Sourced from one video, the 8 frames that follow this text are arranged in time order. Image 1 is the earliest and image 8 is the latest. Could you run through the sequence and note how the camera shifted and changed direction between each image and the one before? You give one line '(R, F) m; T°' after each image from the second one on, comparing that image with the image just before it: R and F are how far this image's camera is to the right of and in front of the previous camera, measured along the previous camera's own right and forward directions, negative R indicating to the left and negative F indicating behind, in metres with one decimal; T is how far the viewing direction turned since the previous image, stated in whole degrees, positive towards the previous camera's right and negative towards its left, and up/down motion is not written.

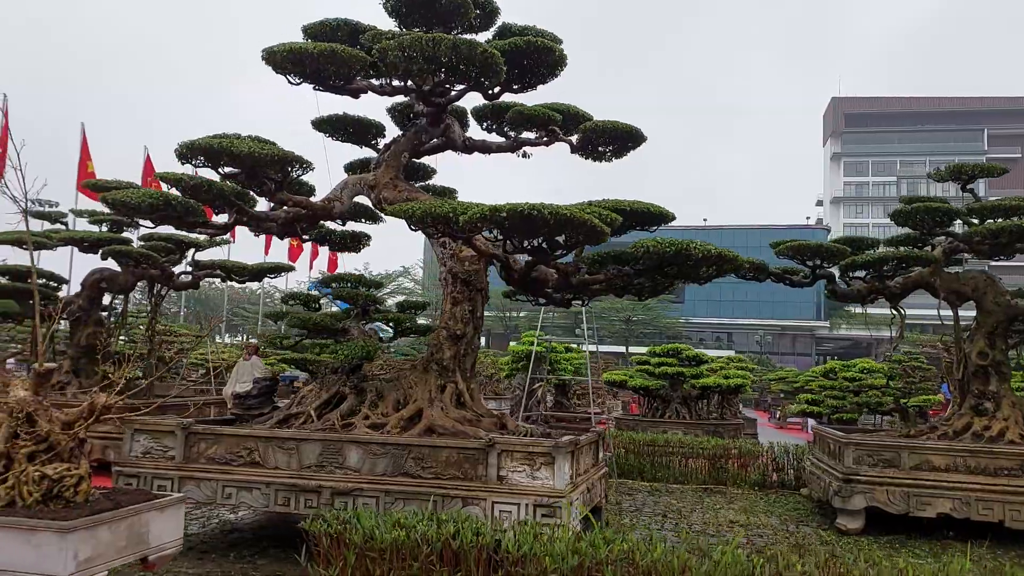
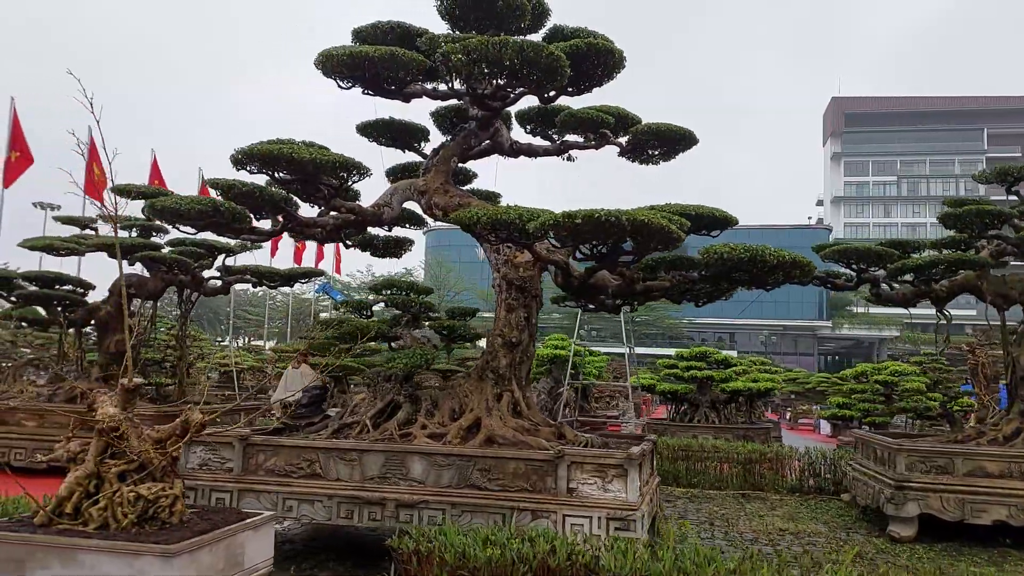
(-0.6, +0.1) m; 0°
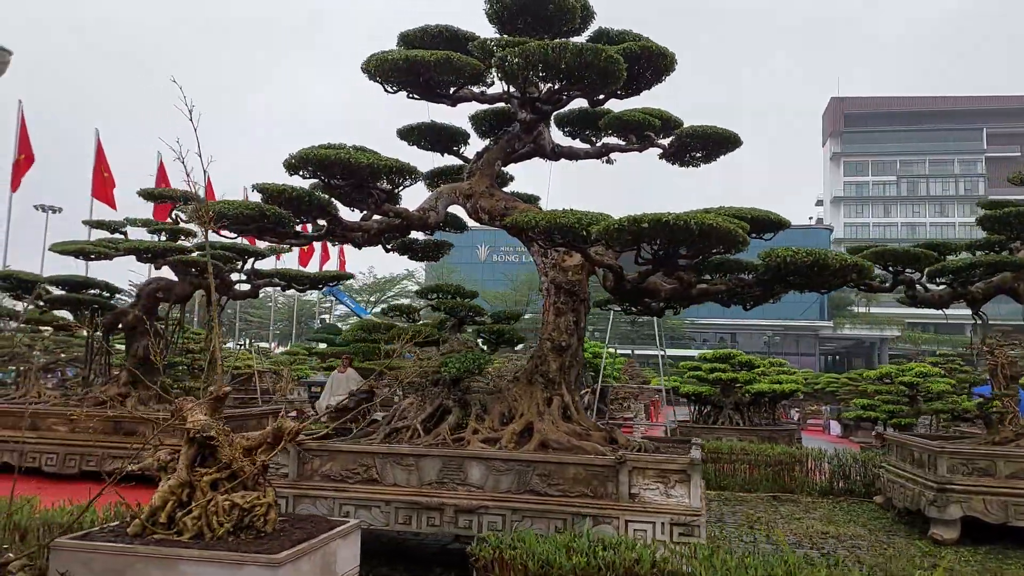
(-0.5, 0.0) m; 0°
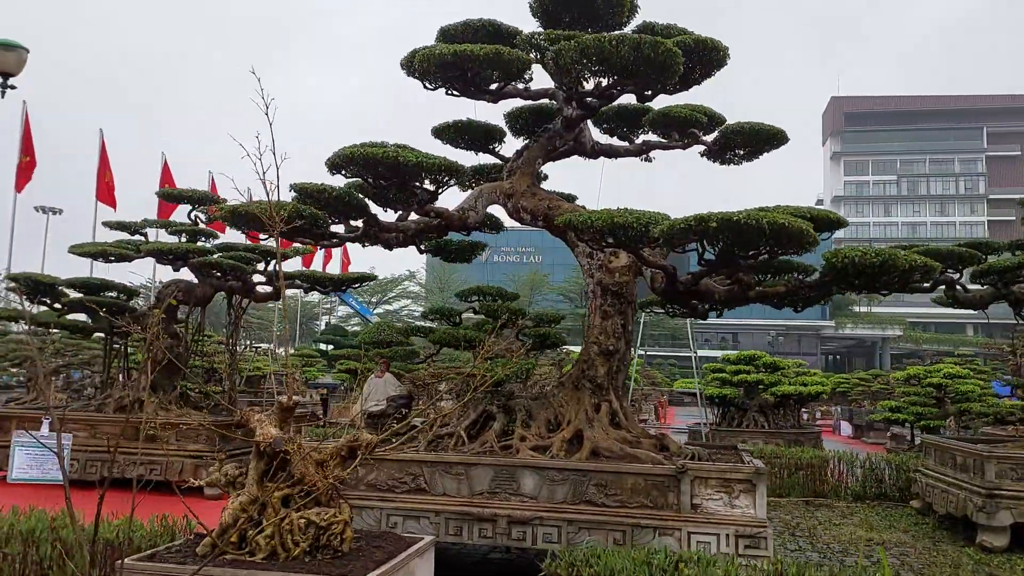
(-0.5, +0.3) m; 0°
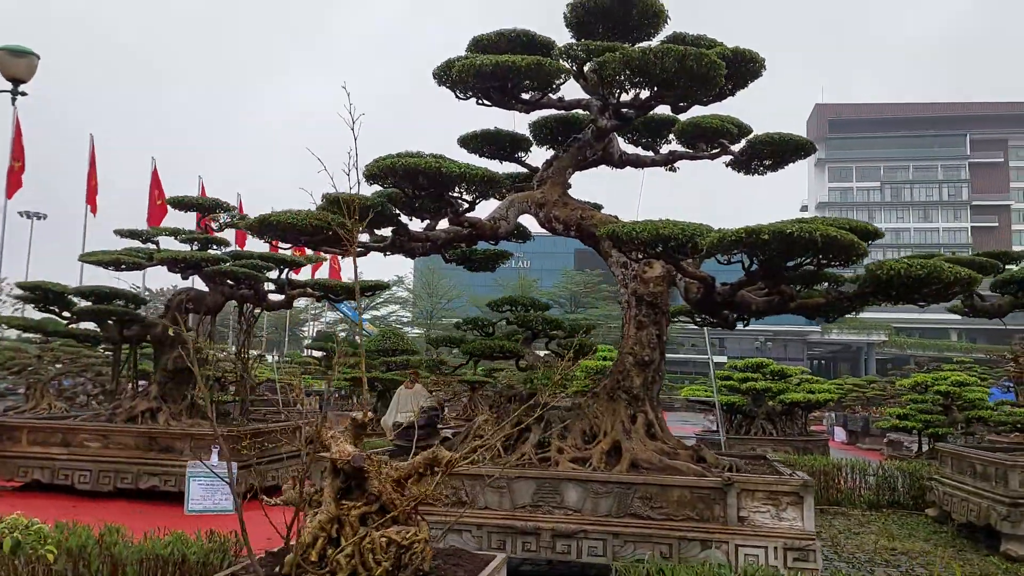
(-0.5, 0.0) m; +1°
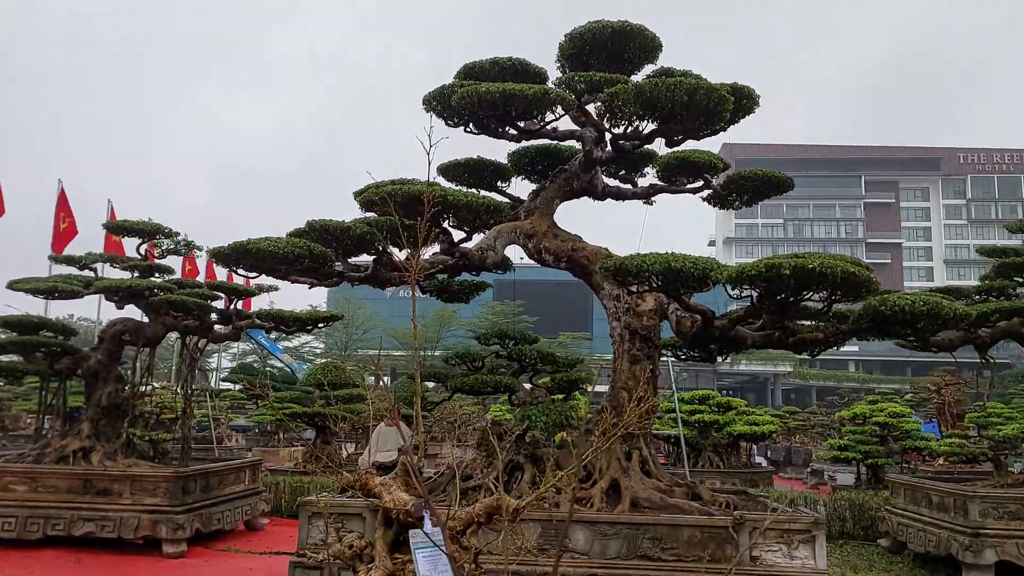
(-0.7, +0.3) m; +6°
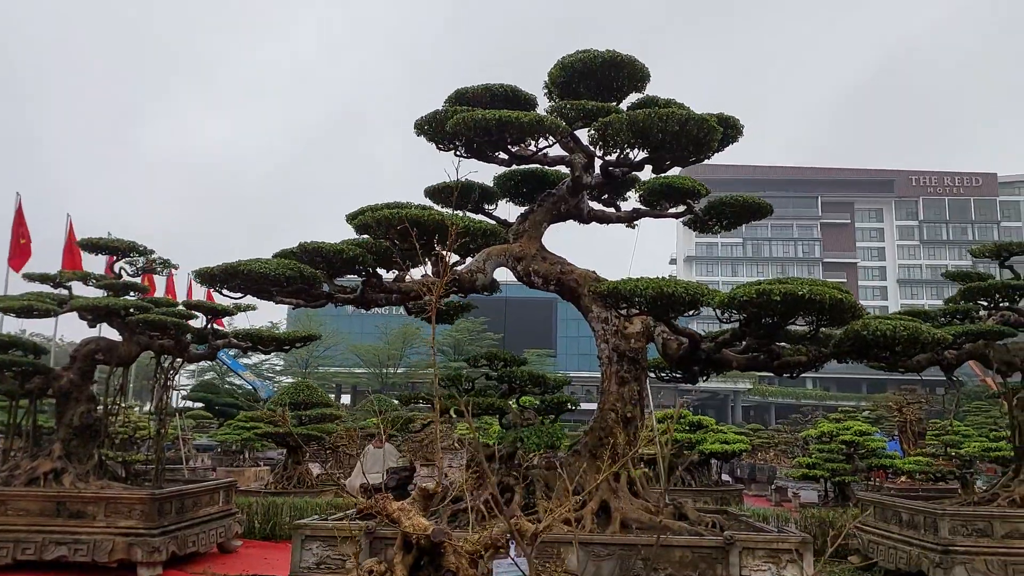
(-0.3, -0.1) m; +3°
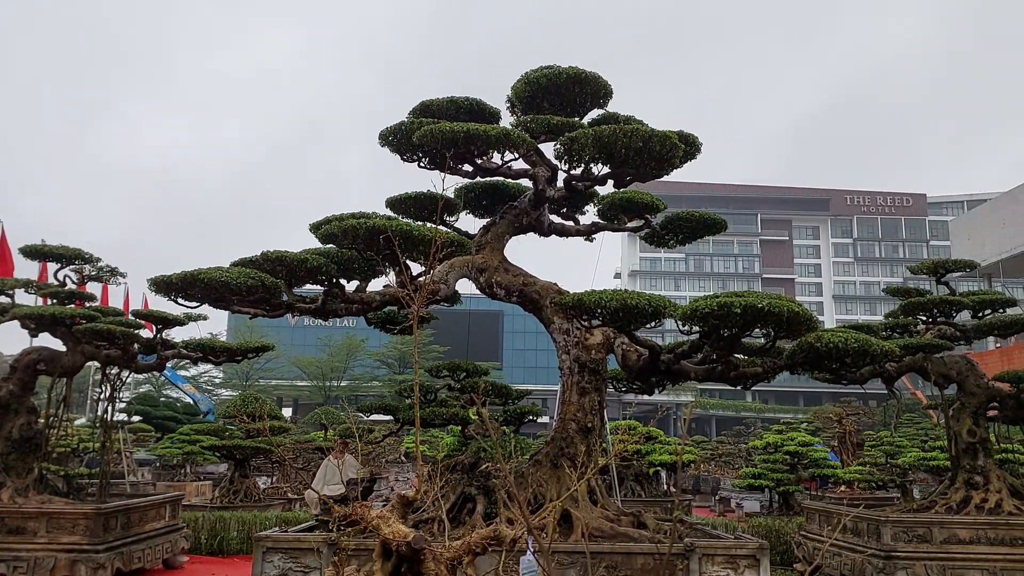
(-0.2, -0.1) m; +4°
